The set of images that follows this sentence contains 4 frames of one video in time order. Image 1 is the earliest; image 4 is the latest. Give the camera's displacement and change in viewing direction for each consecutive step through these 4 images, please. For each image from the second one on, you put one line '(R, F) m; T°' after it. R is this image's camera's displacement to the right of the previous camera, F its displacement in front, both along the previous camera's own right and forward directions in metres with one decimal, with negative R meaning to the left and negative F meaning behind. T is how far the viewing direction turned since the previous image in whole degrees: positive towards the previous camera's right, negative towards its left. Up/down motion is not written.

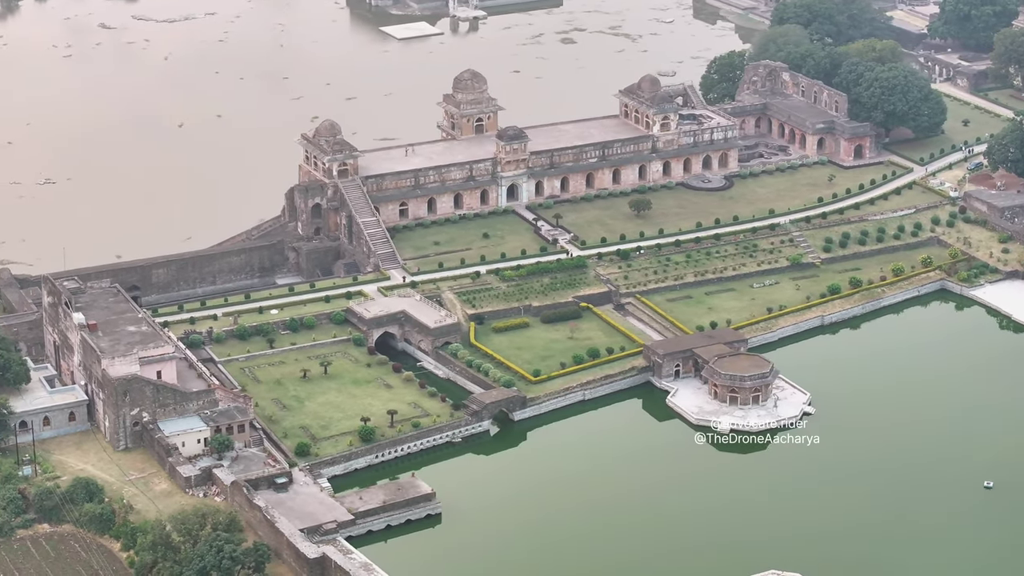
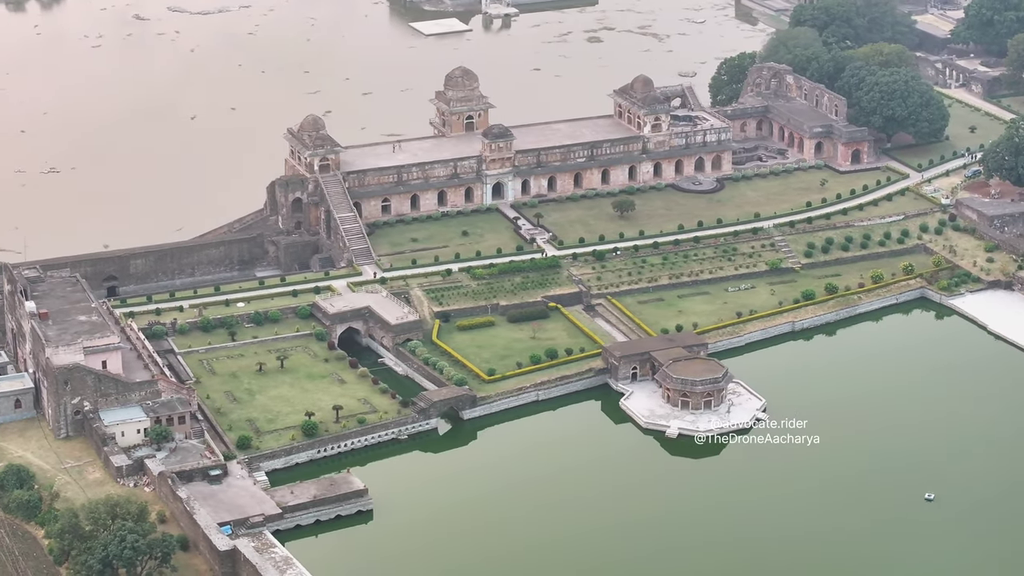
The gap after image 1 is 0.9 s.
(+5.2, +0.4) m; -3°
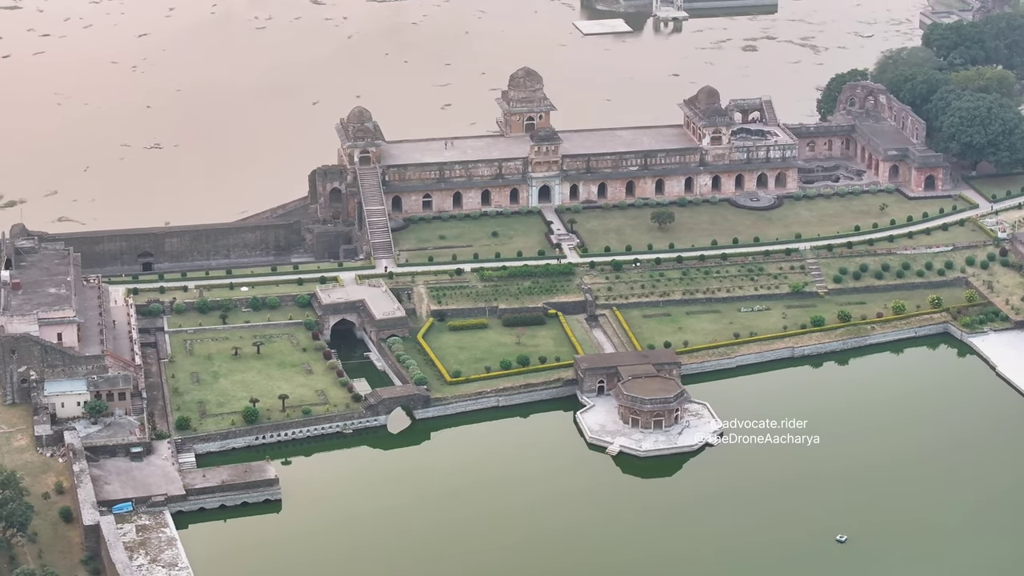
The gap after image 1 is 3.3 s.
(+13.2, +1.7) m; -9°
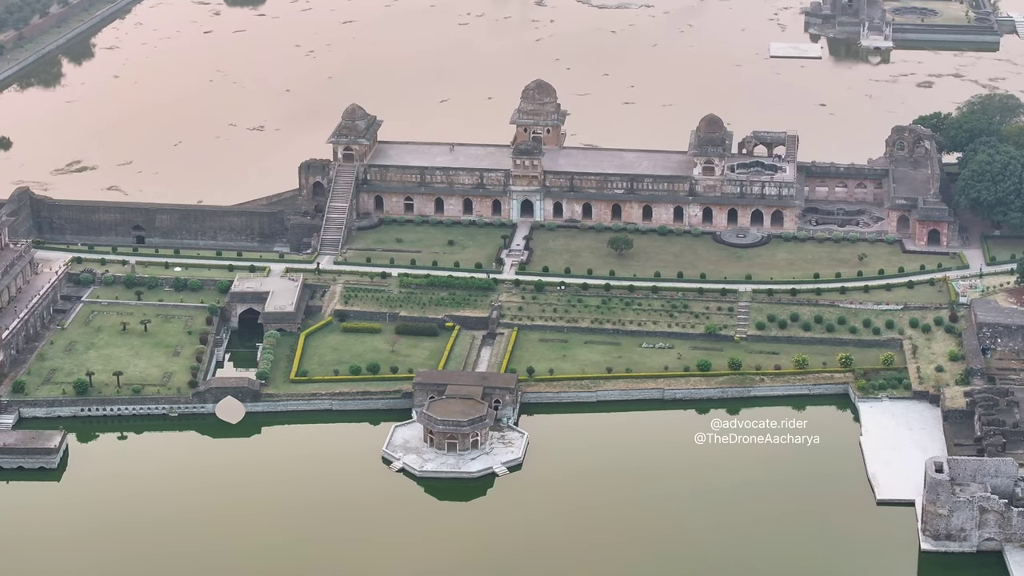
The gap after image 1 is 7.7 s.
(+23.9, +3.1) m; -14°
